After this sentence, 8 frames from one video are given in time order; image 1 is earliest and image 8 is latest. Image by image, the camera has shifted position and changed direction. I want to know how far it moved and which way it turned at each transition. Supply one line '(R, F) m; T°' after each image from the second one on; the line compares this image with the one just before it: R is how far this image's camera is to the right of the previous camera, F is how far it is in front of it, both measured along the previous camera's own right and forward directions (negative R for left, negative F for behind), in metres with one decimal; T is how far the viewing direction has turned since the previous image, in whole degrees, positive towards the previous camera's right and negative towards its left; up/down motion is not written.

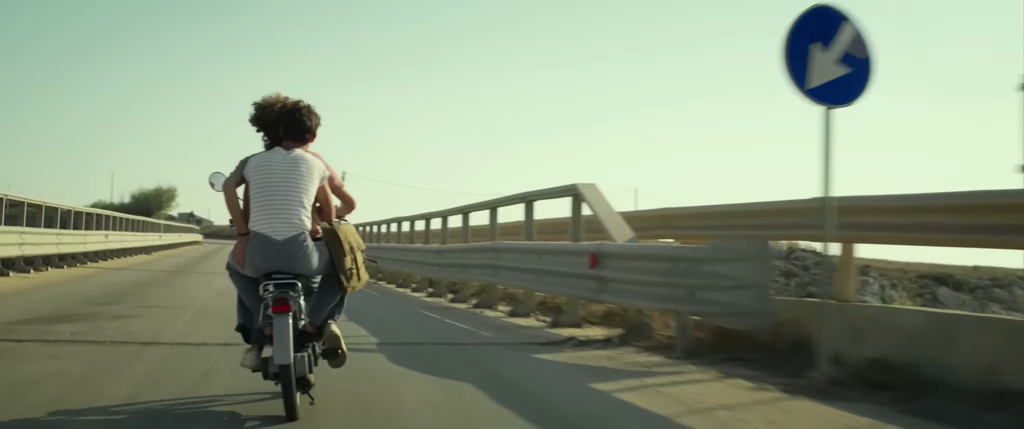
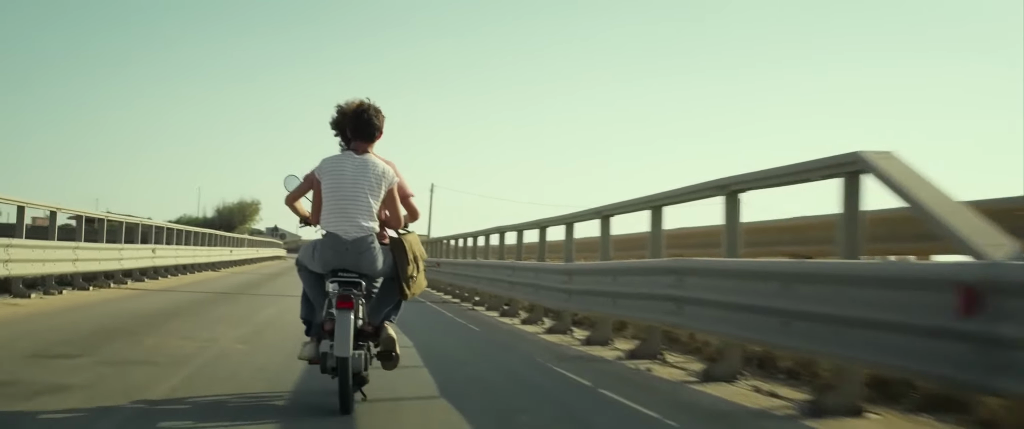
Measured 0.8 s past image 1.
(-0.7, +3.4) m; -5°
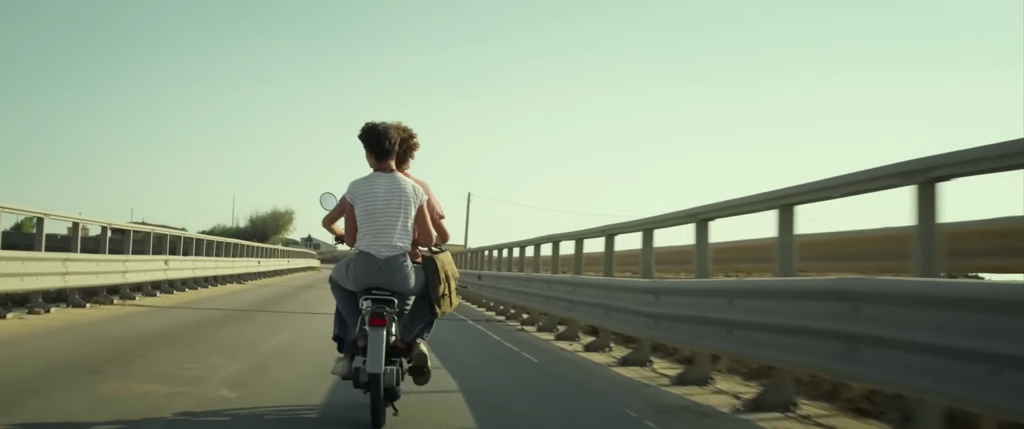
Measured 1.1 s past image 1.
(-0.2, +1.7) m; -2°
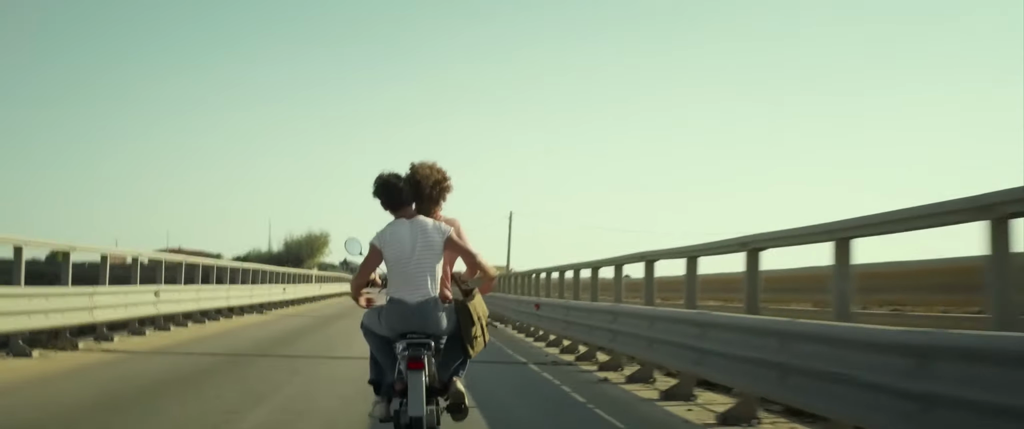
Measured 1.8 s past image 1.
(-0.2, +1.5) m; -2°
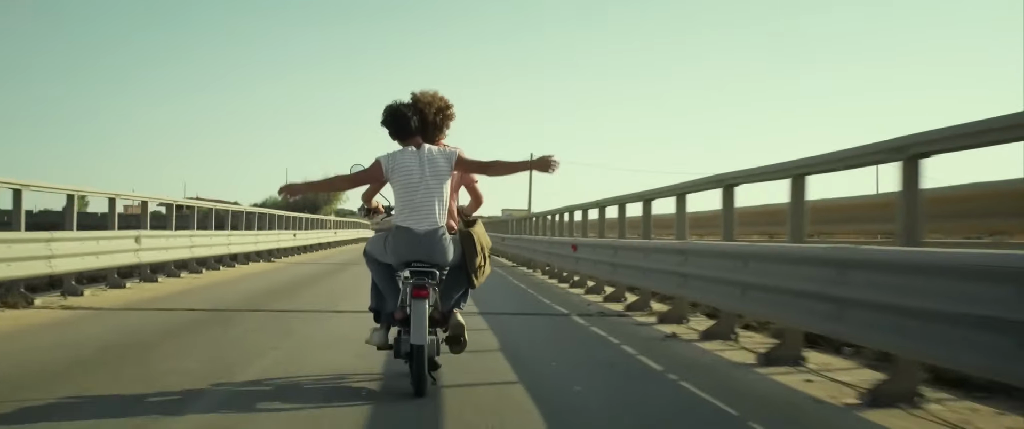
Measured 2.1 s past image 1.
(0.0, +0.5) m; -1°
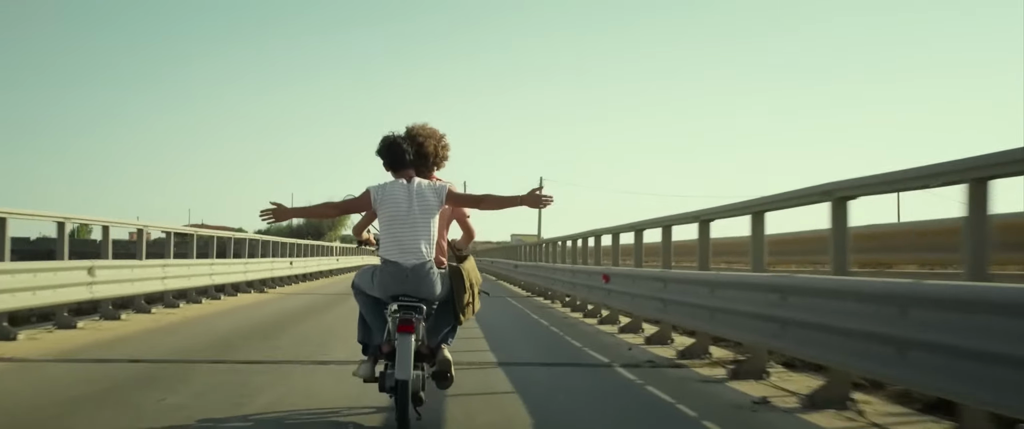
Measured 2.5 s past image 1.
(-0.1, +0.4) m; 0°
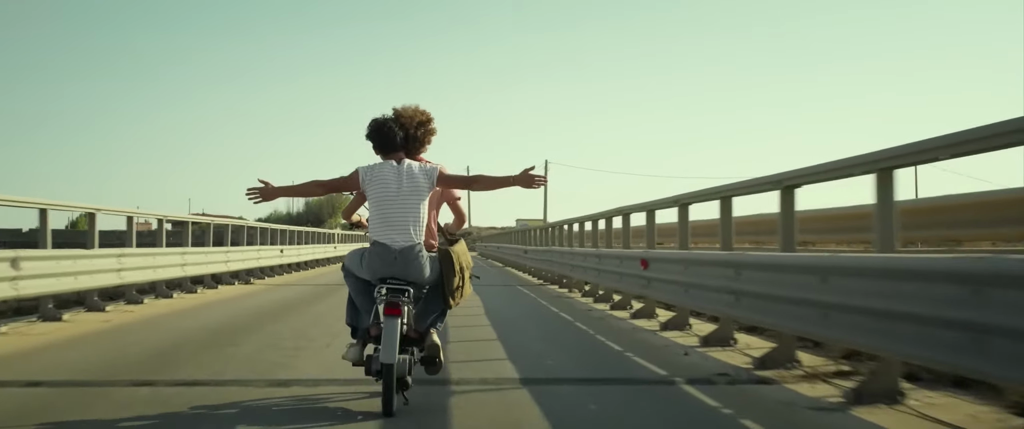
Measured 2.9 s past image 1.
(0.0, -0.8) m; 0°
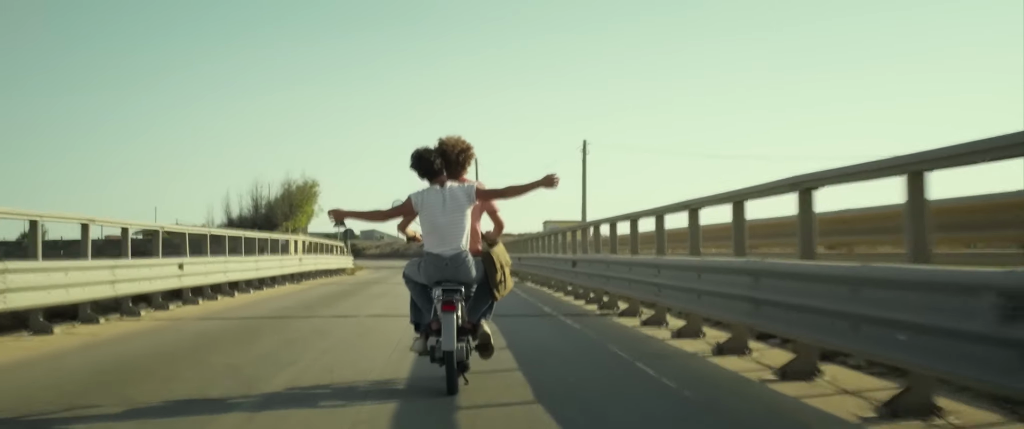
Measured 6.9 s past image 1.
(0.0, +0.3) m; 0°
